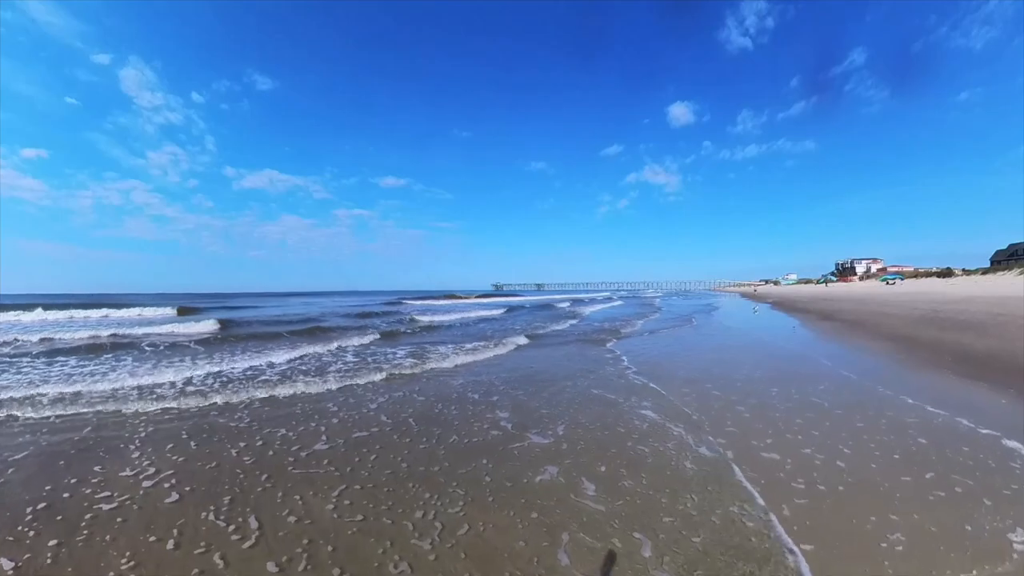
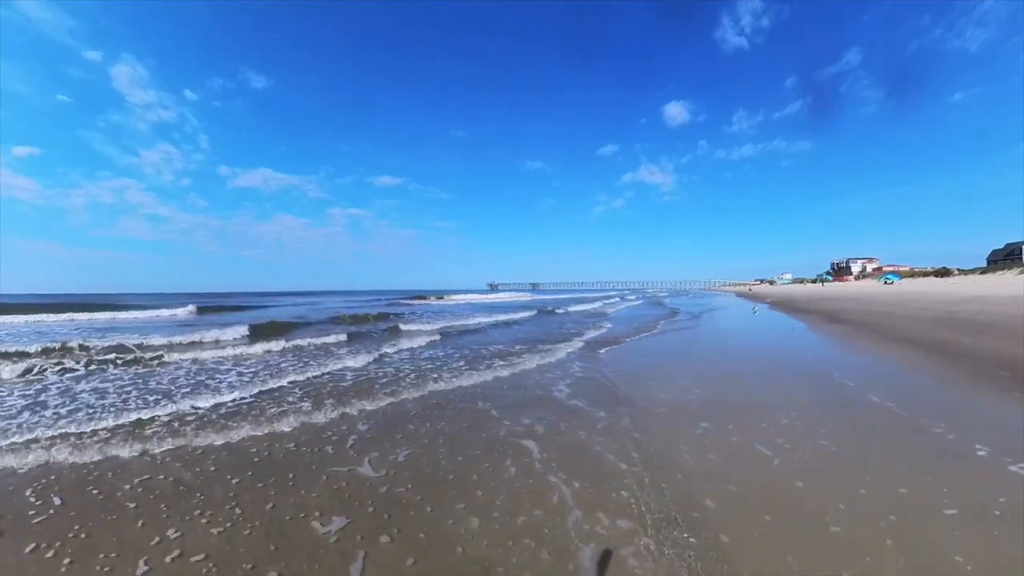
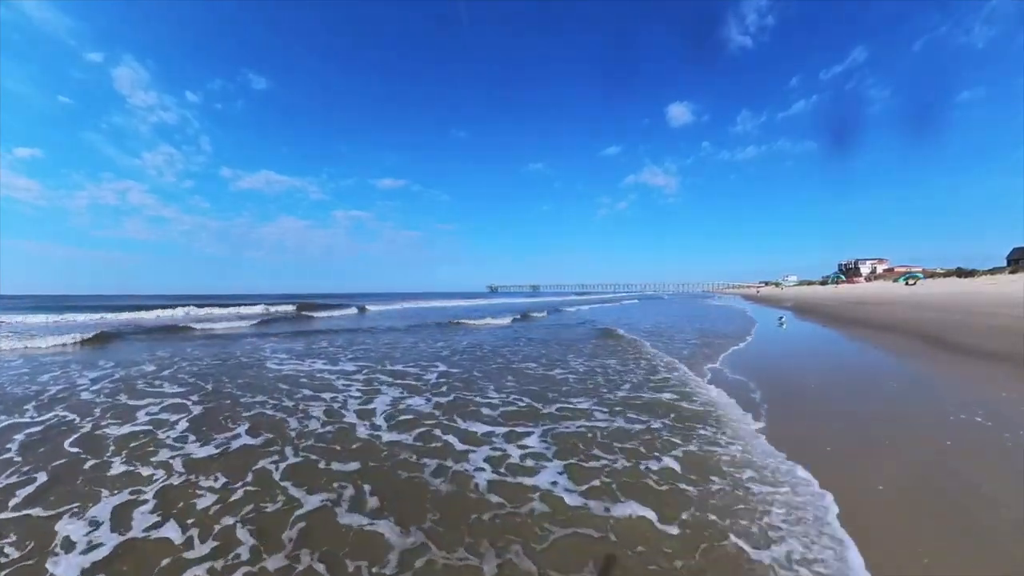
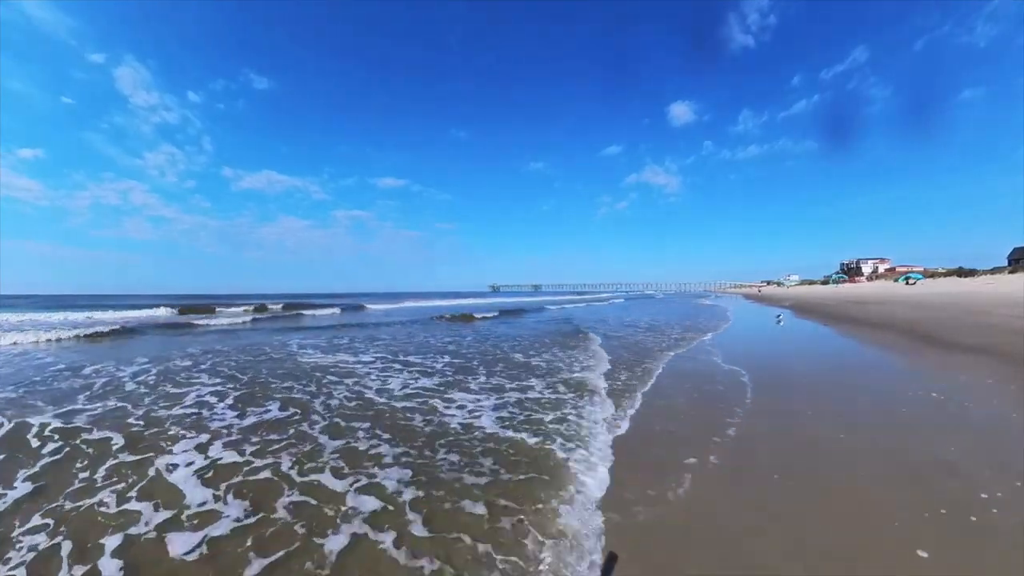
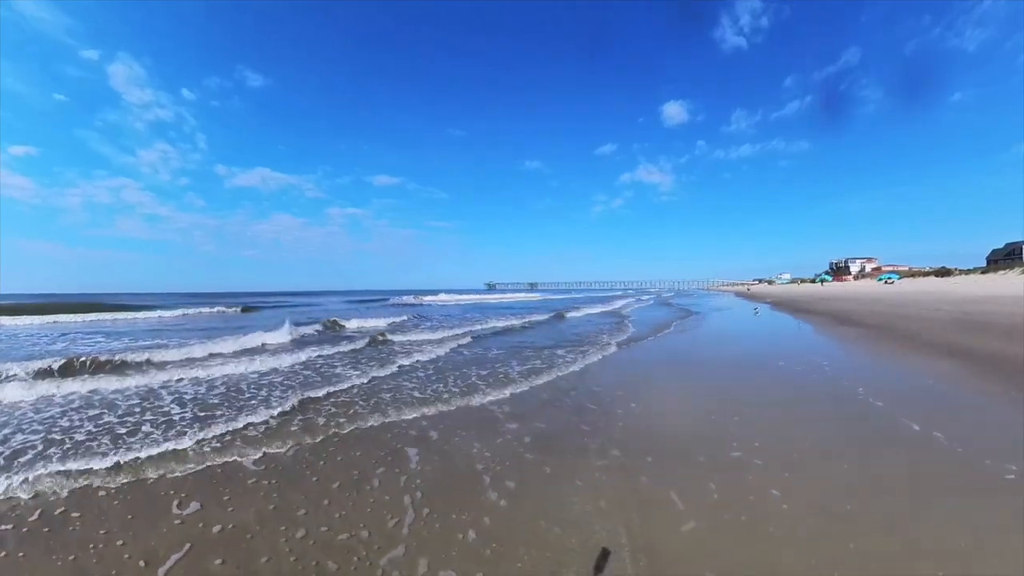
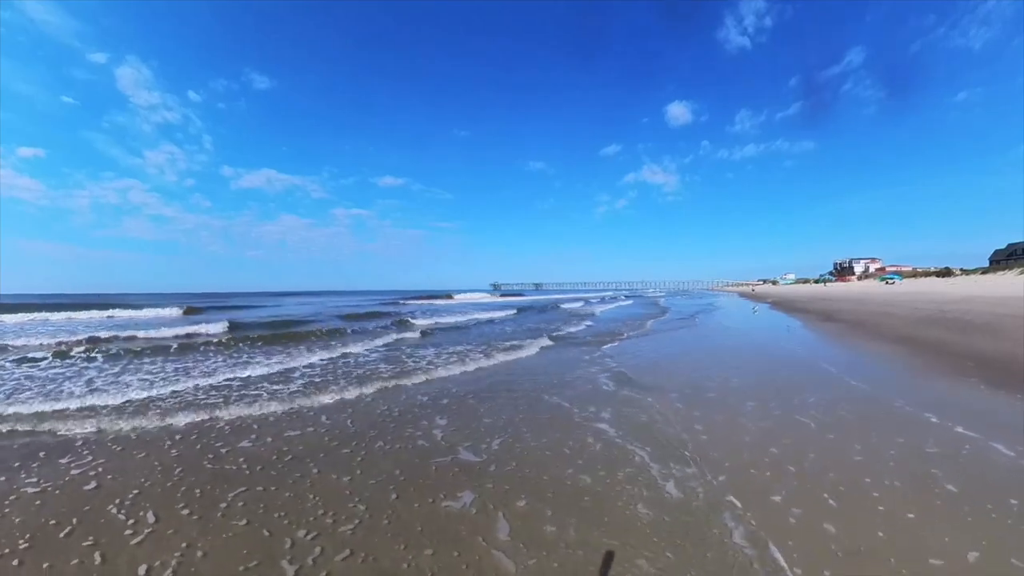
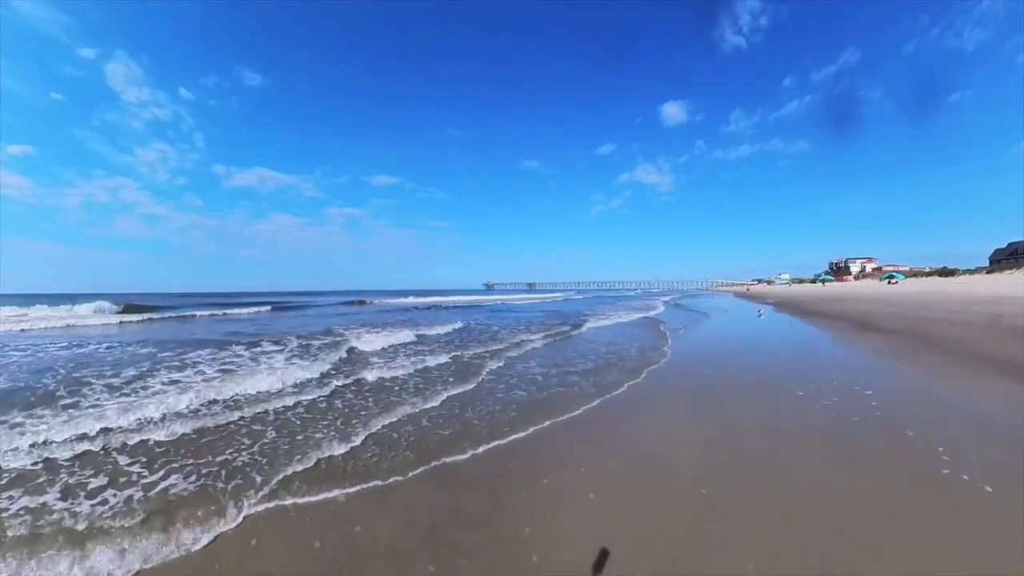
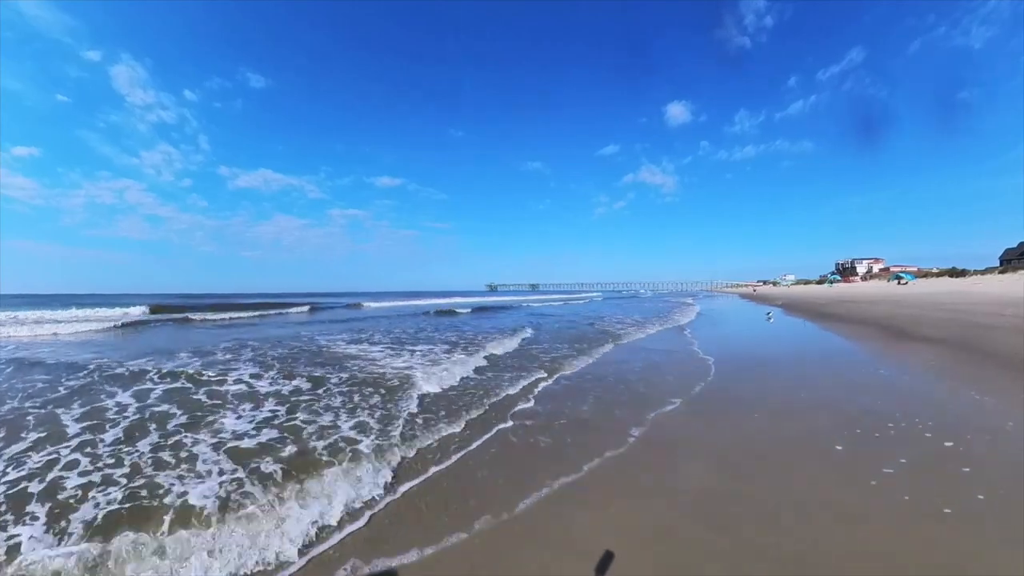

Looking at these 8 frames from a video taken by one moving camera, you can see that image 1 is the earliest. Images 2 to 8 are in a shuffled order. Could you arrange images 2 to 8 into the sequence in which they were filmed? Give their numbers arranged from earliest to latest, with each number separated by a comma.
6, 2, 5, 7, 8, 4, 3
